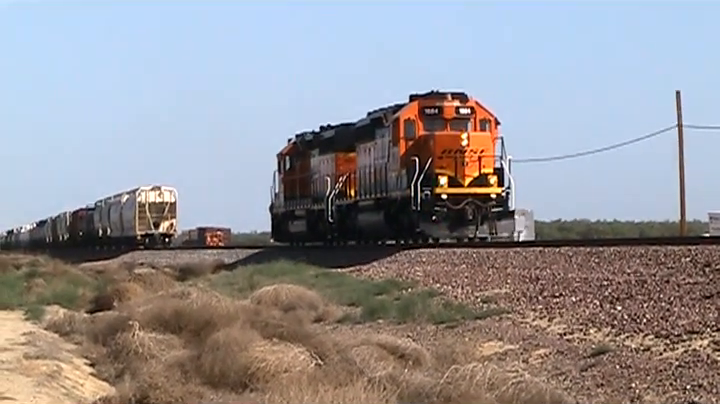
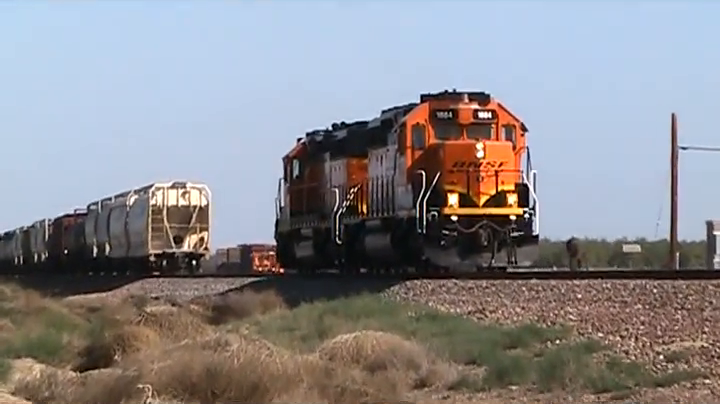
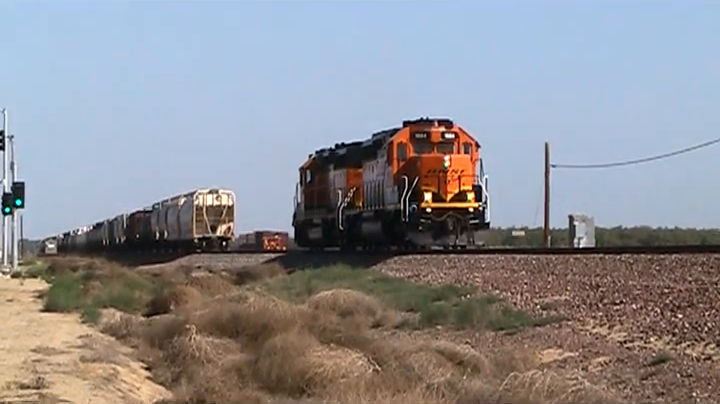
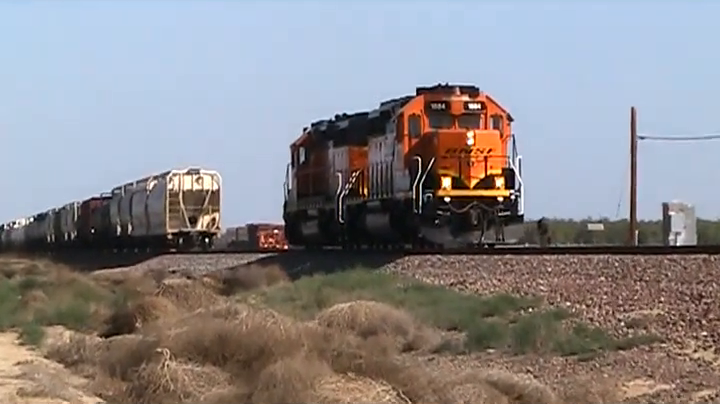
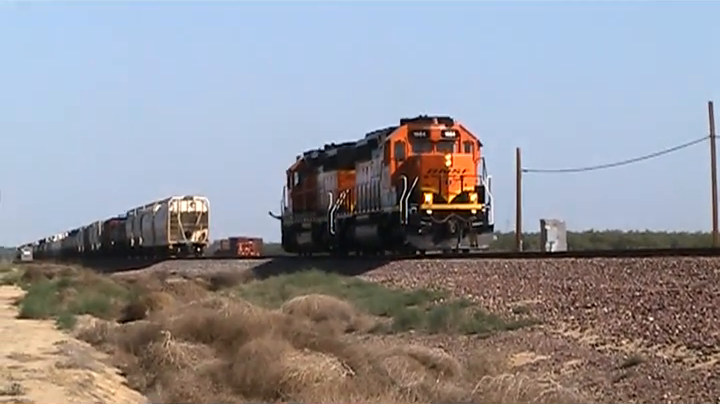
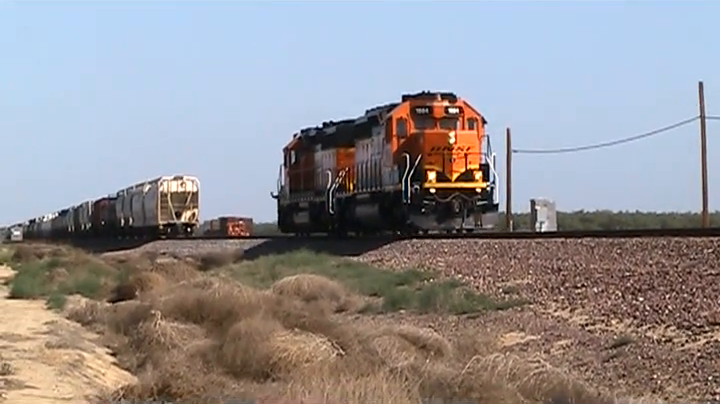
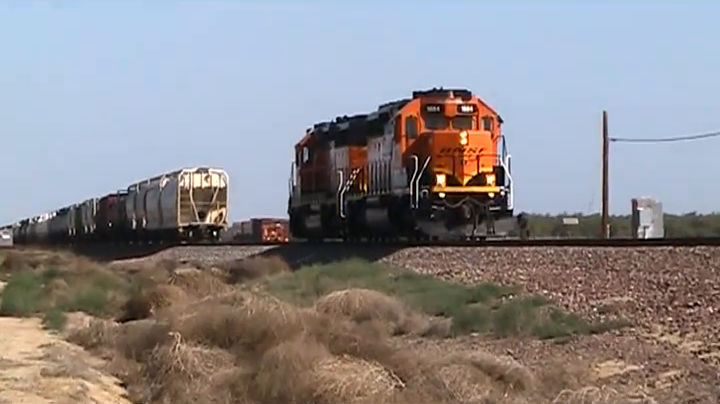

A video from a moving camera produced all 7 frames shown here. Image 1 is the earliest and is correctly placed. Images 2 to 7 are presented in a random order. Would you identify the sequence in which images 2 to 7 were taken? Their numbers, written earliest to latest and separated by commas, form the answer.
6, 5, 3, 7, 4, 2
